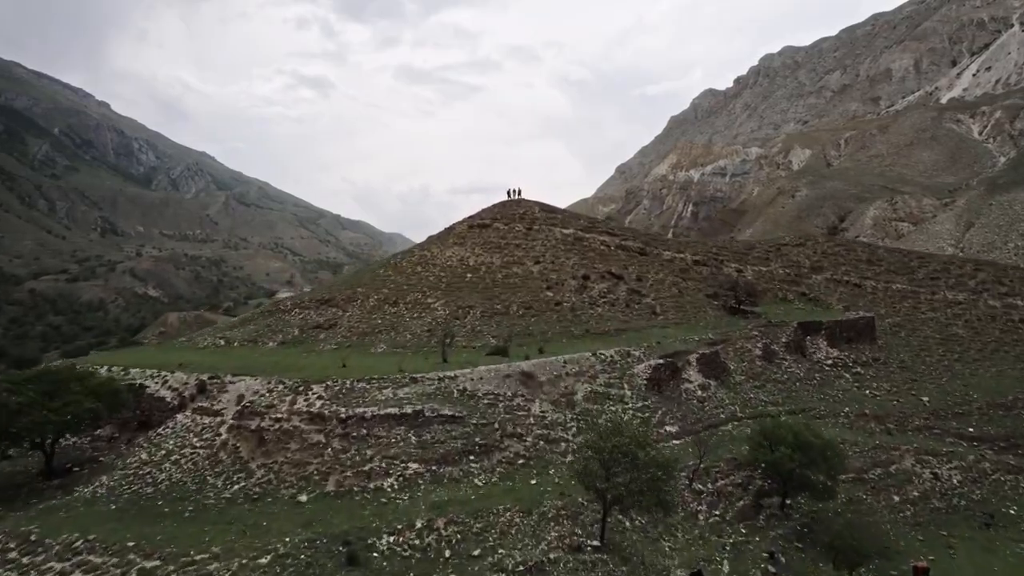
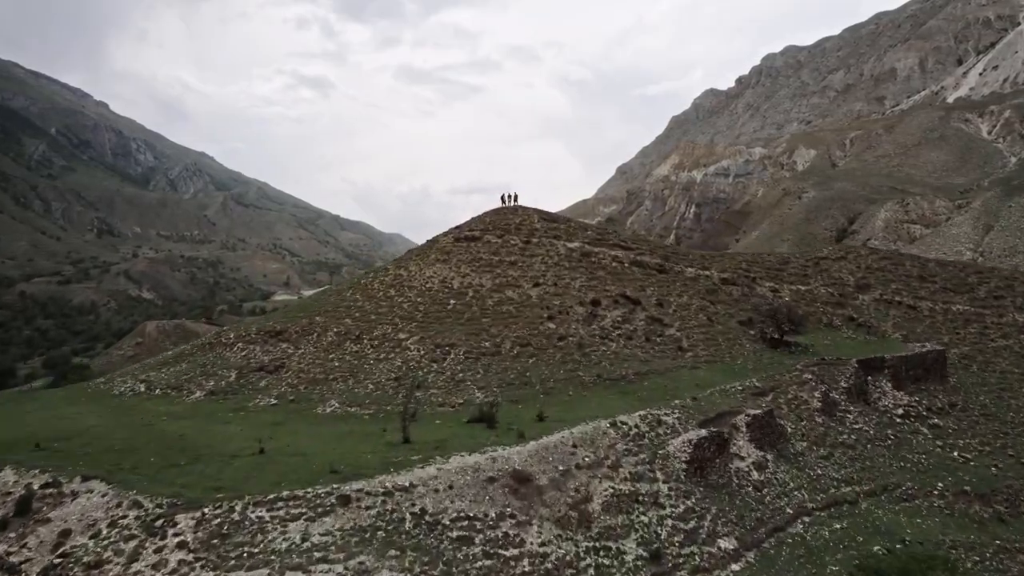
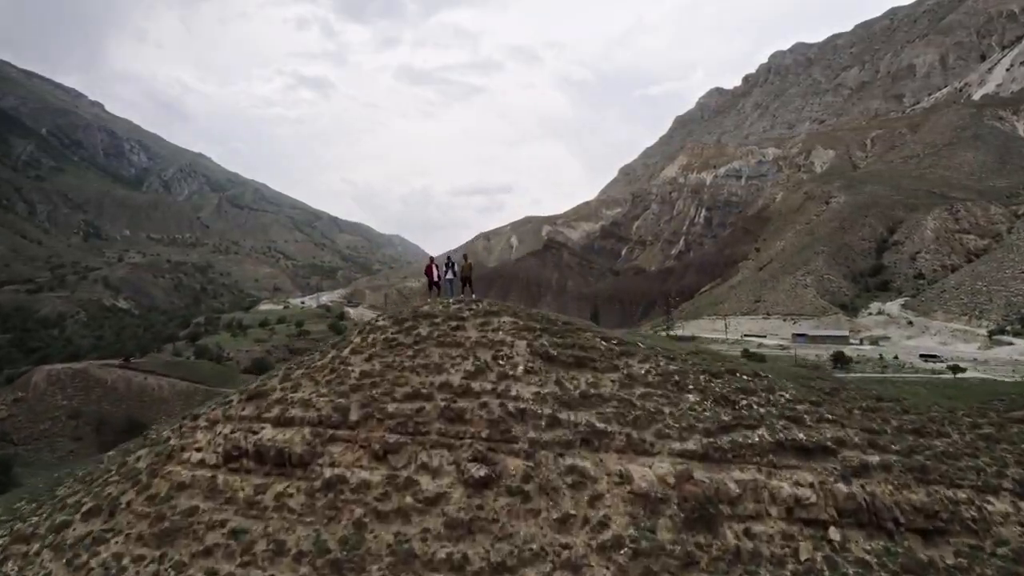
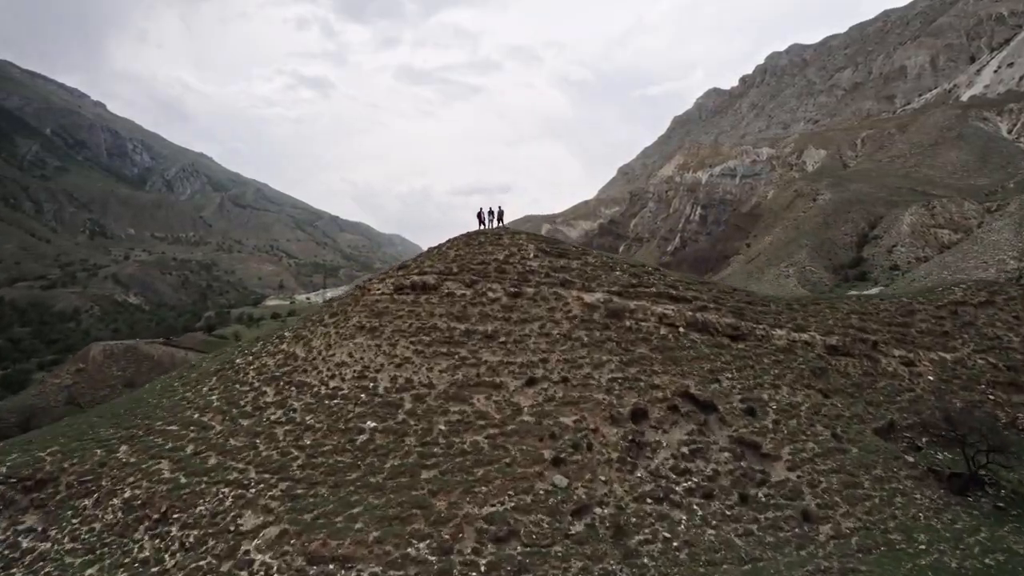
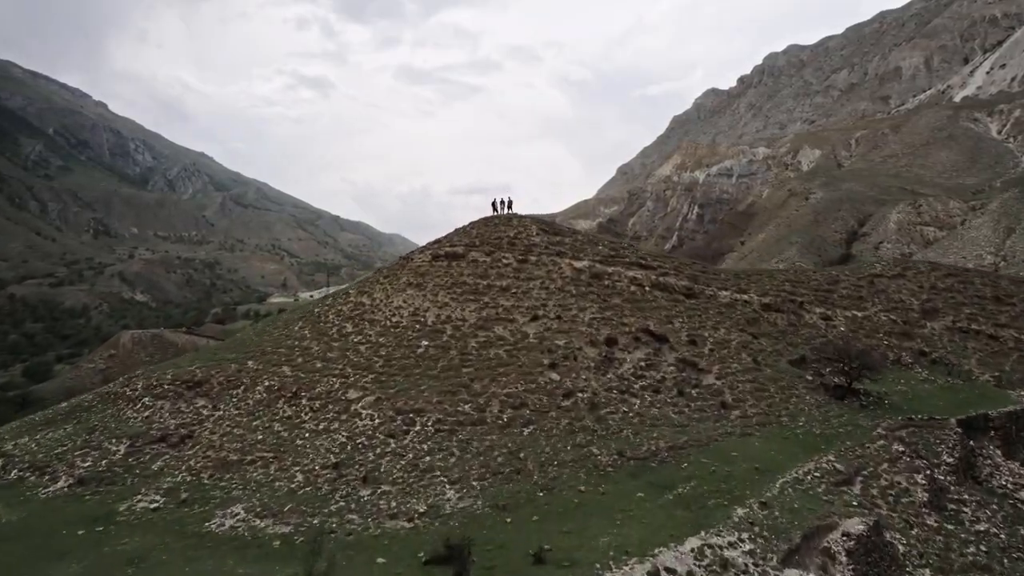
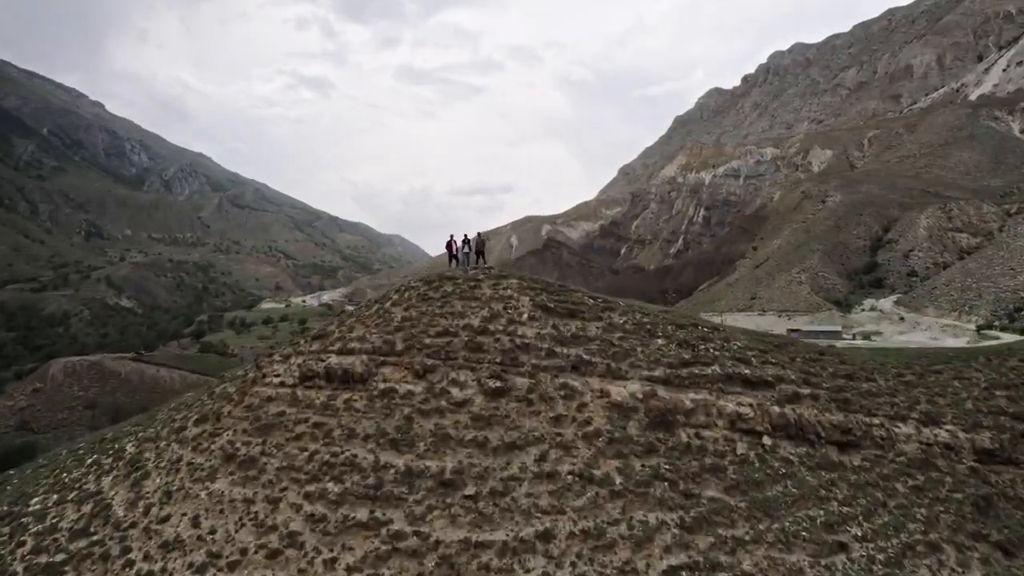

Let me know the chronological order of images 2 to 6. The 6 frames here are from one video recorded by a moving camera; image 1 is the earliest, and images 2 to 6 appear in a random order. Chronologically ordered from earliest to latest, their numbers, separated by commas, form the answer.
2, 5, 4, 6, 3
